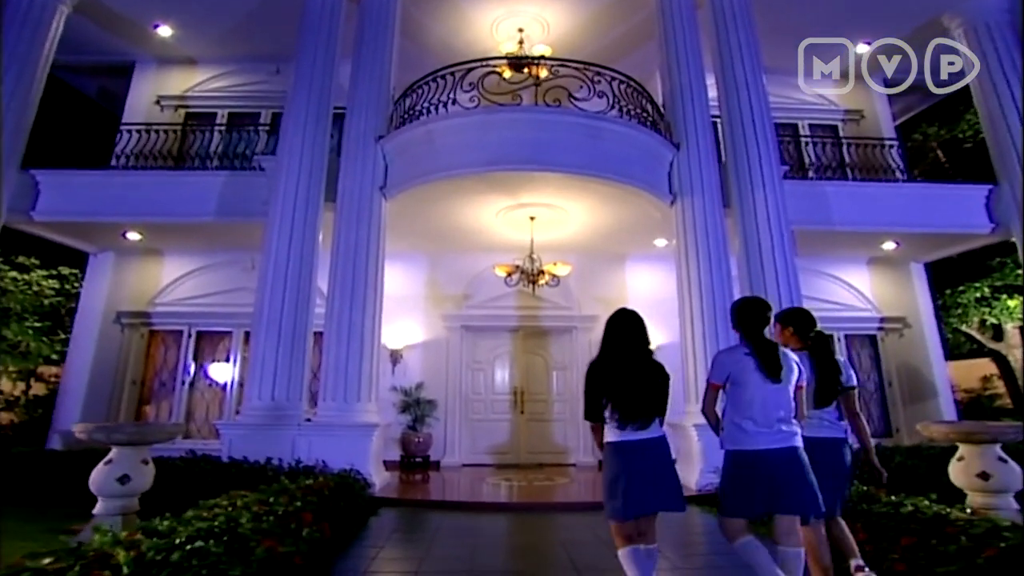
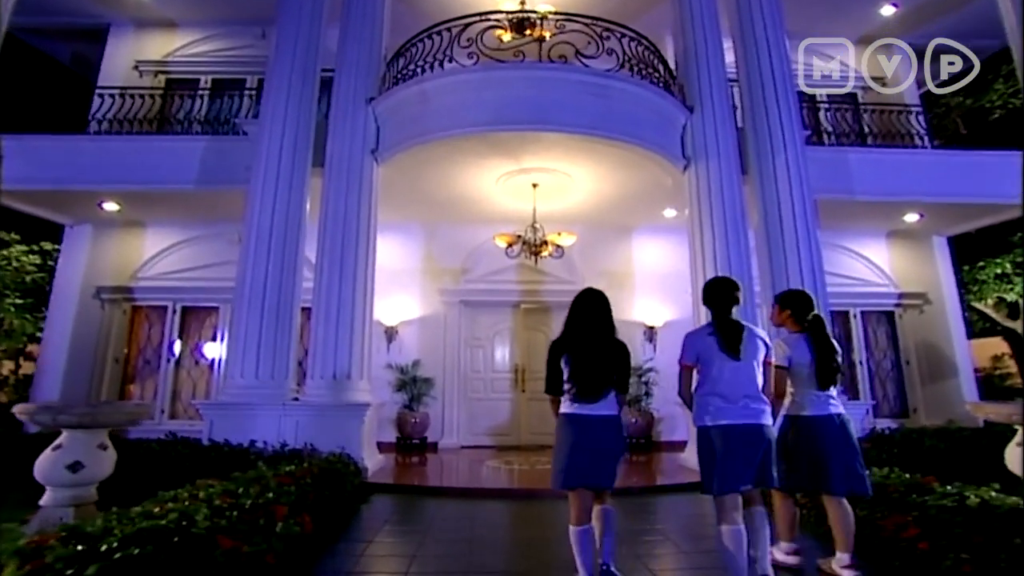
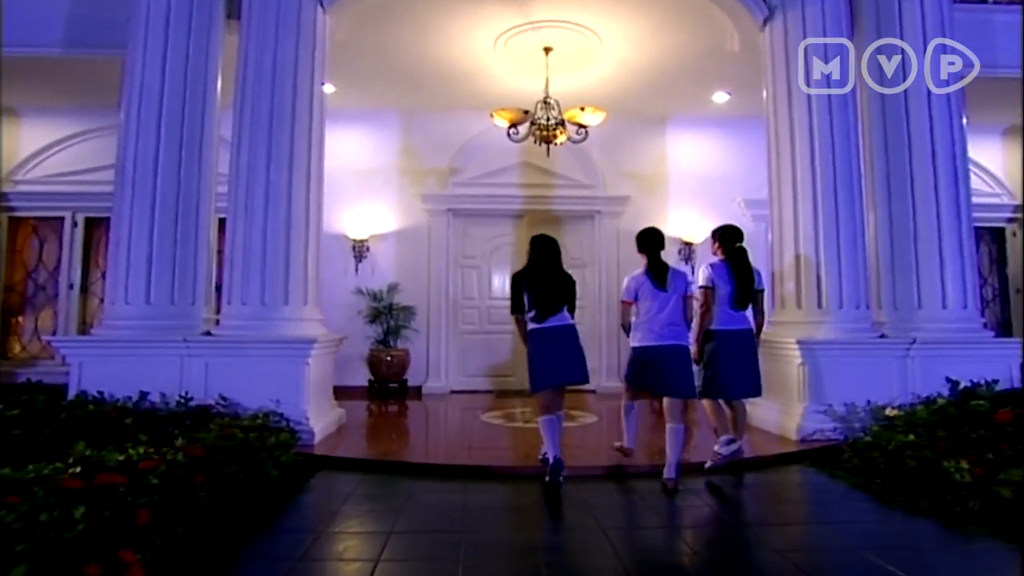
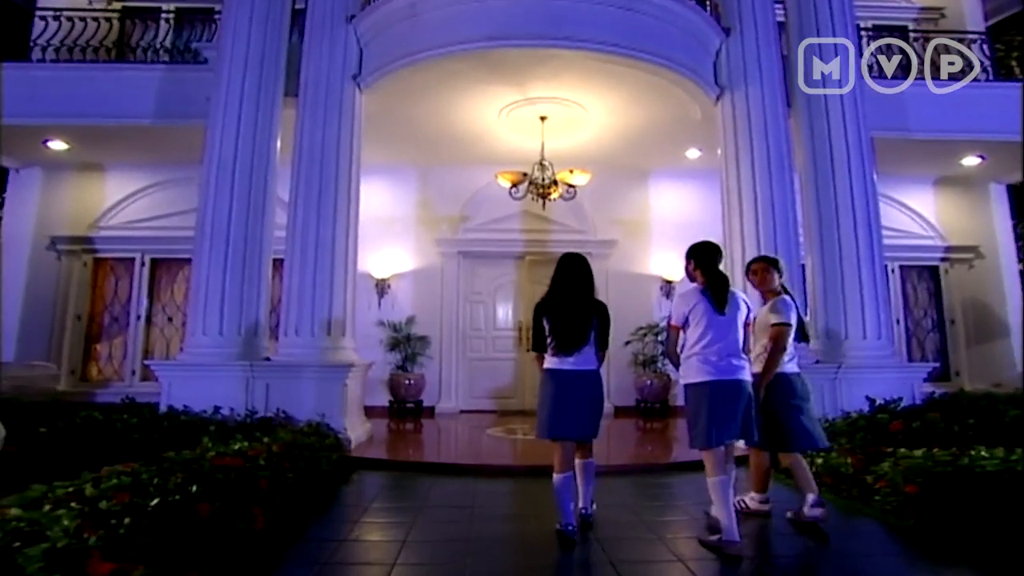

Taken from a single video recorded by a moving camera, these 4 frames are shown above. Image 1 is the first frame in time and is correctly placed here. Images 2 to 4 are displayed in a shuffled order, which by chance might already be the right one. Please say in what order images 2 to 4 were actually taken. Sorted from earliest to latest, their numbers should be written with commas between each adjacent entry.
2, 4, 3
